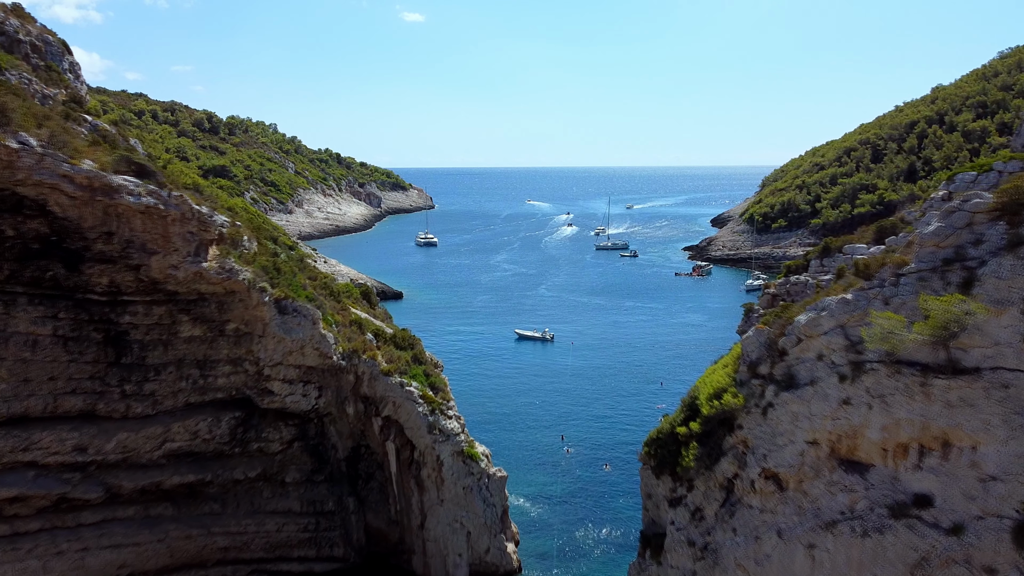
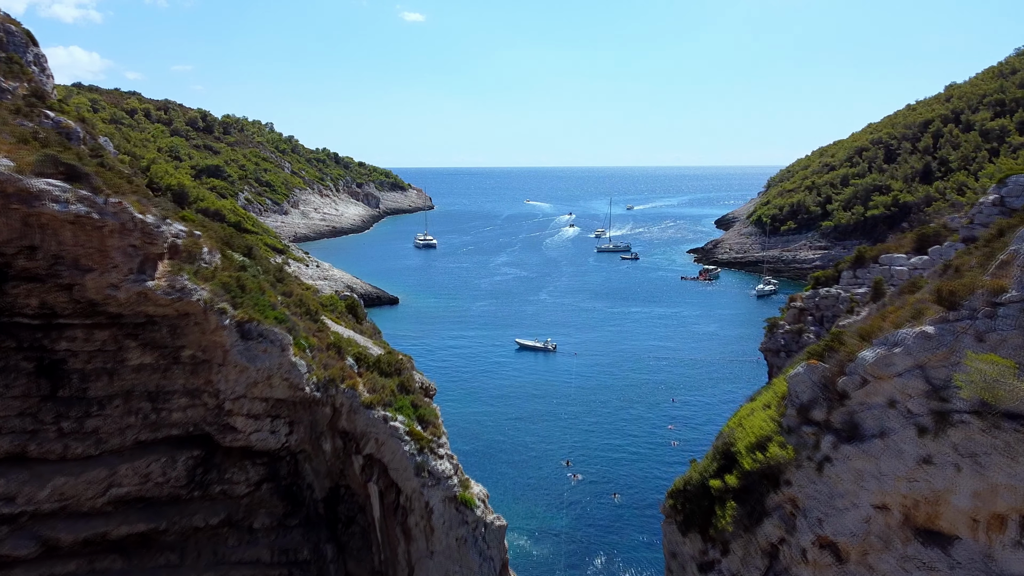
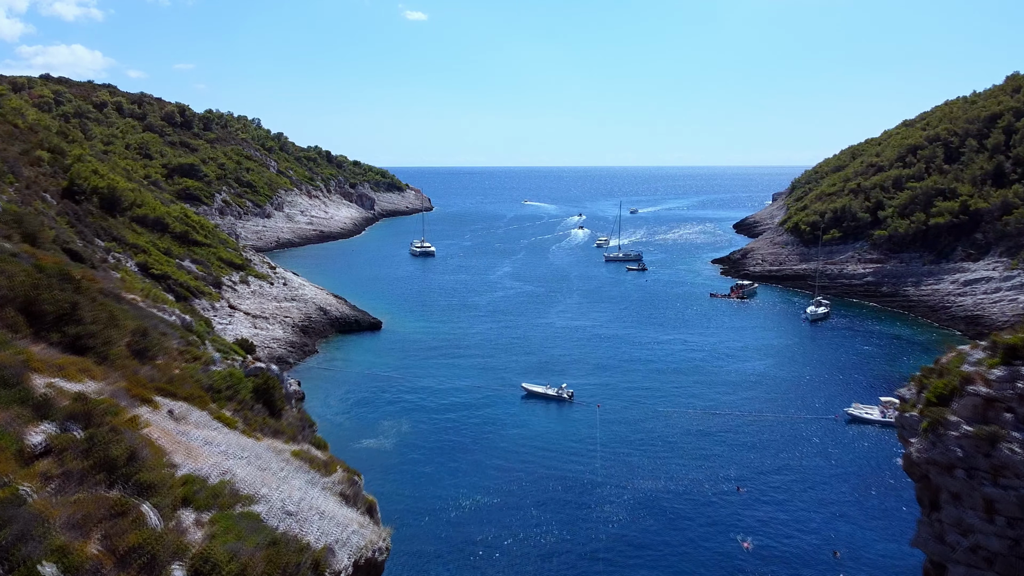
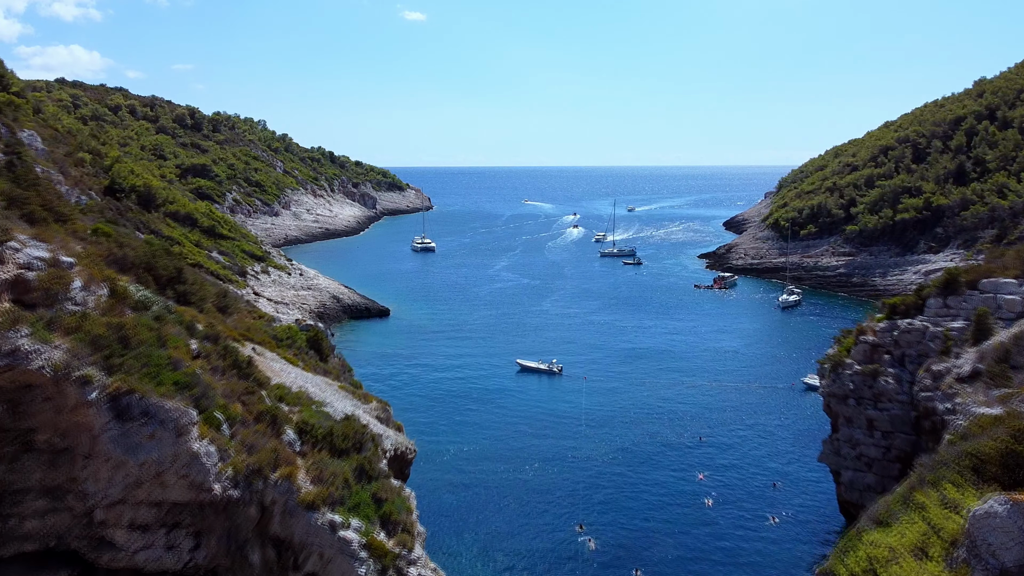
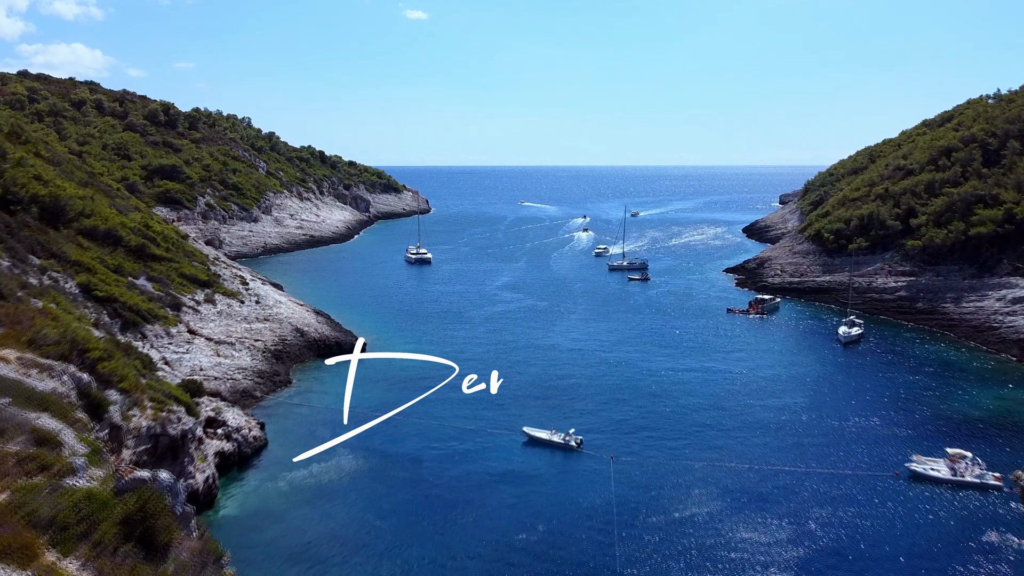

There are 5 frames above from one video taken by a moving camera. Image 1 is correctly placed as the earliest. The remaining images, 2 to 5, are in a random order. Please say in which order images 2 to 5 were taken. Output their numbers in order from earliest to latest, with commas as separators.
2, 4, 3, 5
